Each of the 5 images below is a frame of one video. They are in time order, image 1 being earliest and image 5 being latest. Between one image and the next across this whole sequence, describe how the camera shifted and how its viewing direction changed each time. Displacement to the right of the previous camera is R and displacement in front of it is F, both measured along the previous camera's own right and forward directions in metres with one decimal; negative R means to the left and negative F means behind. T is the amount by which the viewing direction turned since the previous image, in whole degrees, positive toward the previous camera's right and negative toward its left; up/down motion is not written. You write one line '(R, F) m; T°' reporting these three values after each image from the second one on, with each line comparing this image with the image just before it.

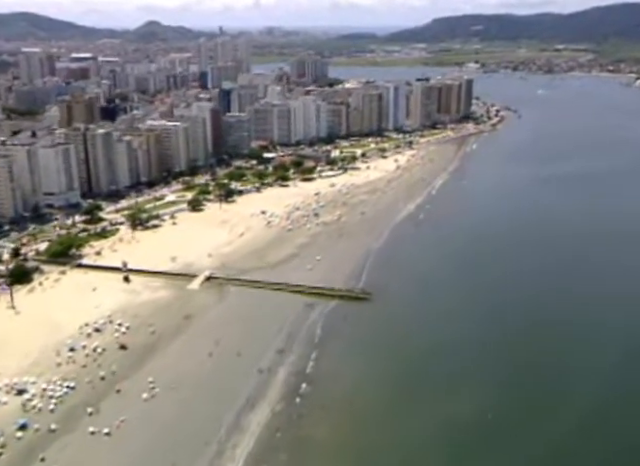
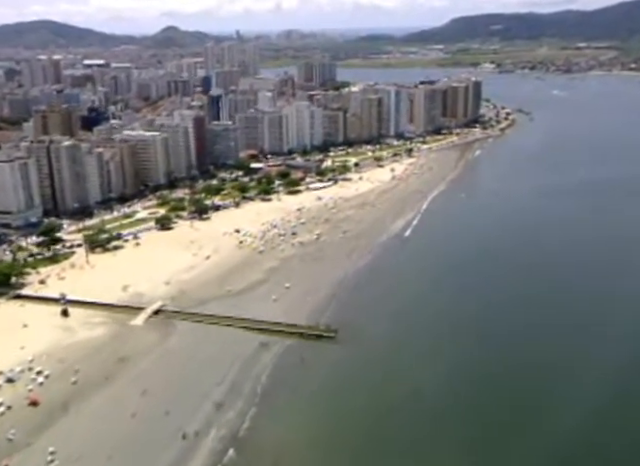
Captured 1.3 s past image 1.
(+2.8, +4.1) m; -2°
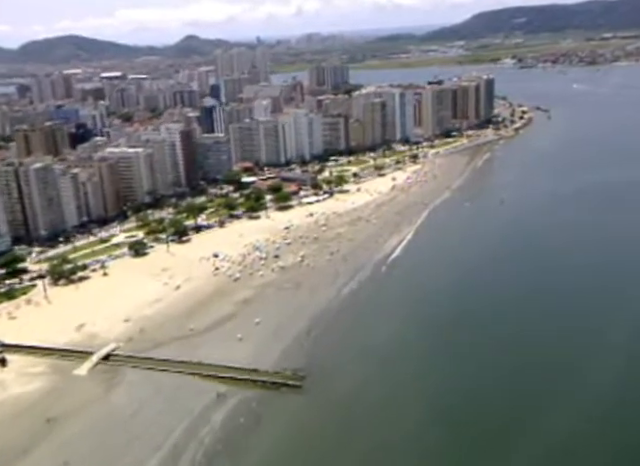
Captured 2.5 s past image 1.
(+2.7, +3.8) m; -3°
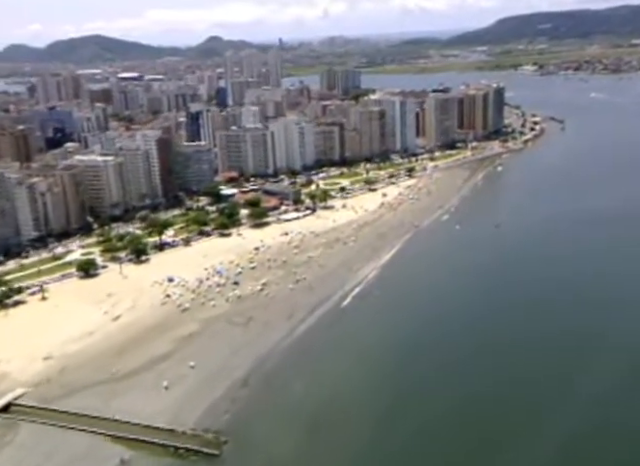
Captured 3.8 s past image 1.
(+3.0, +4.1) m; -2°
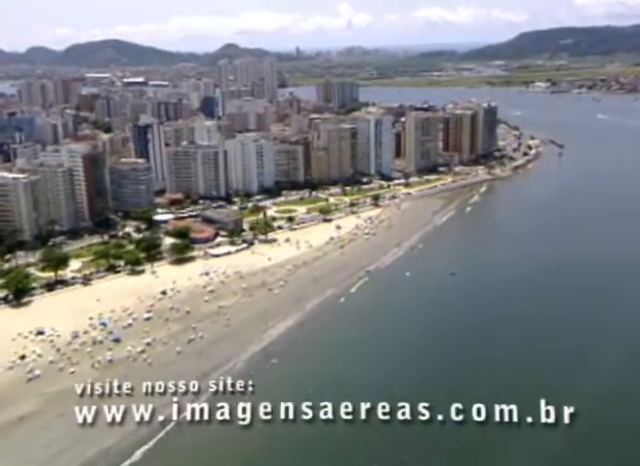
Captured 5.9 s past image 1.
(+4.8, +6.6) m; -2°
